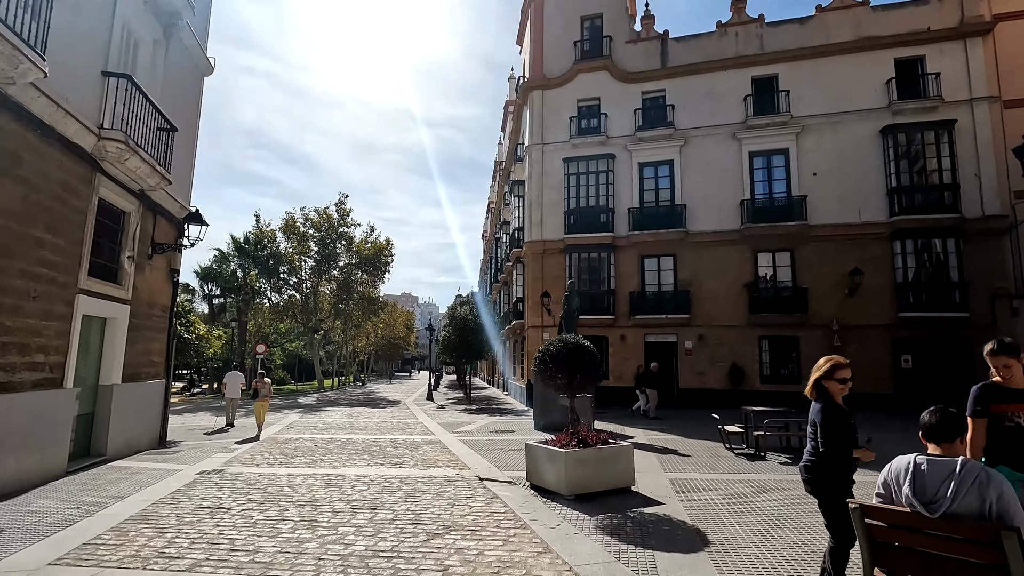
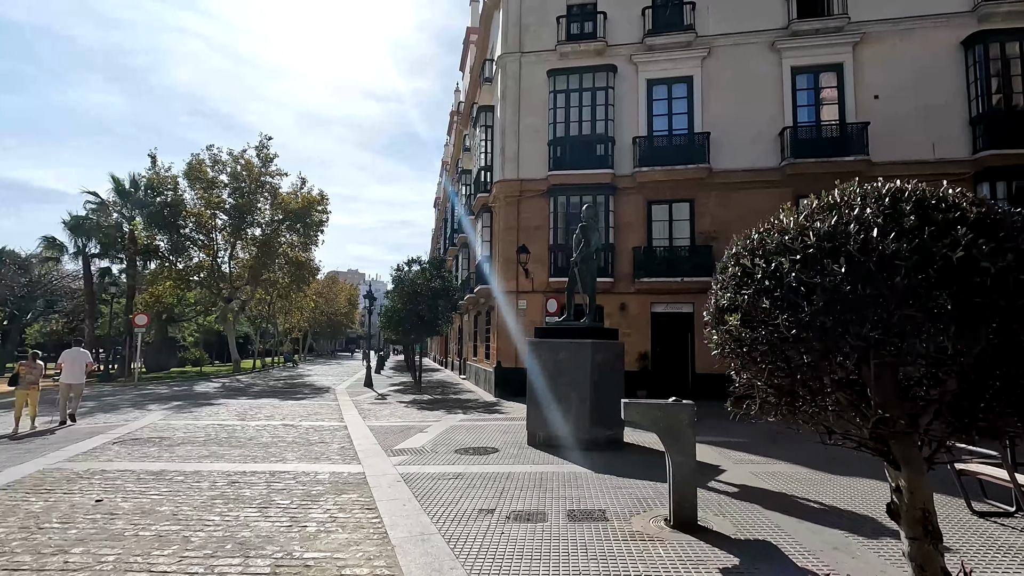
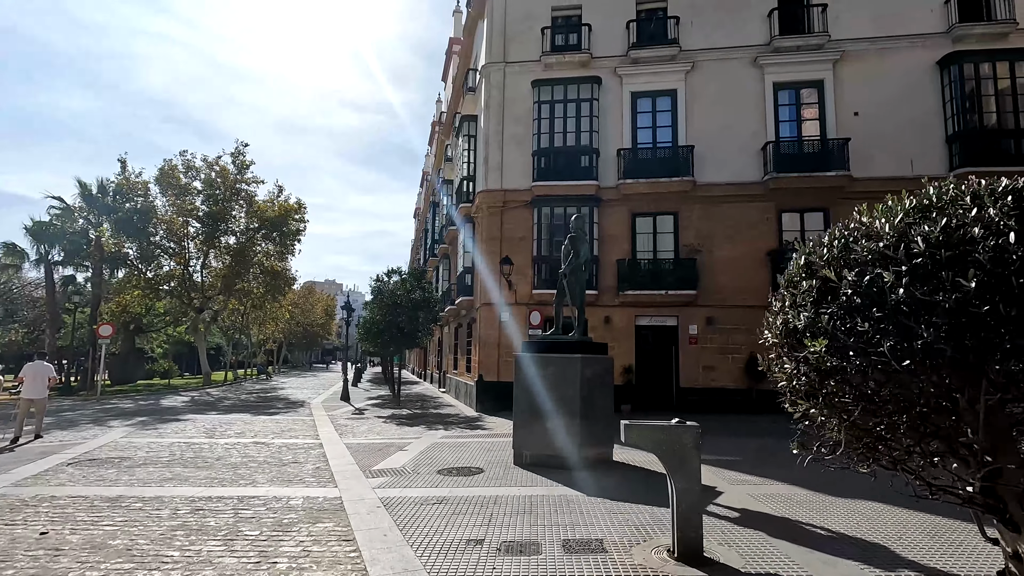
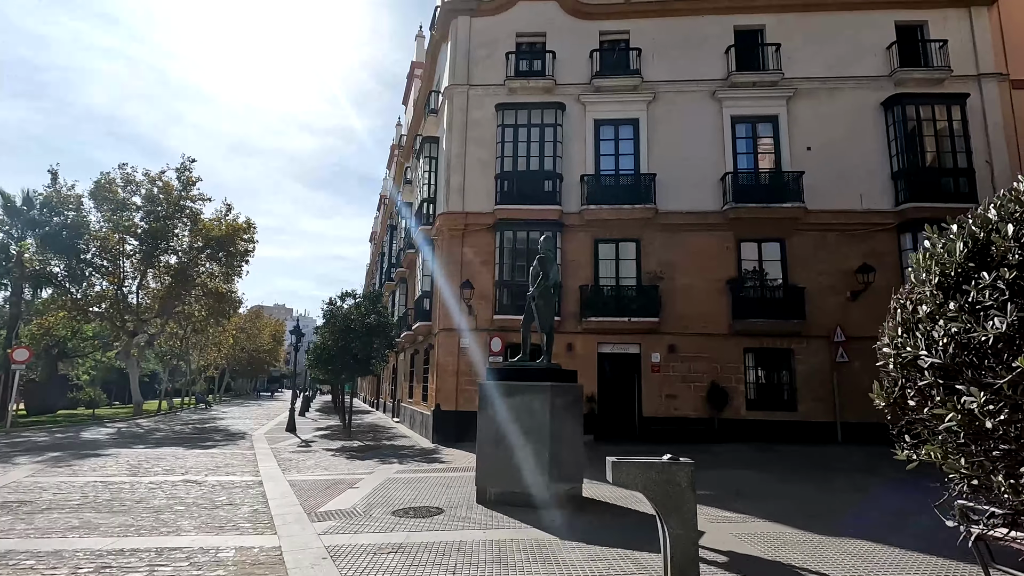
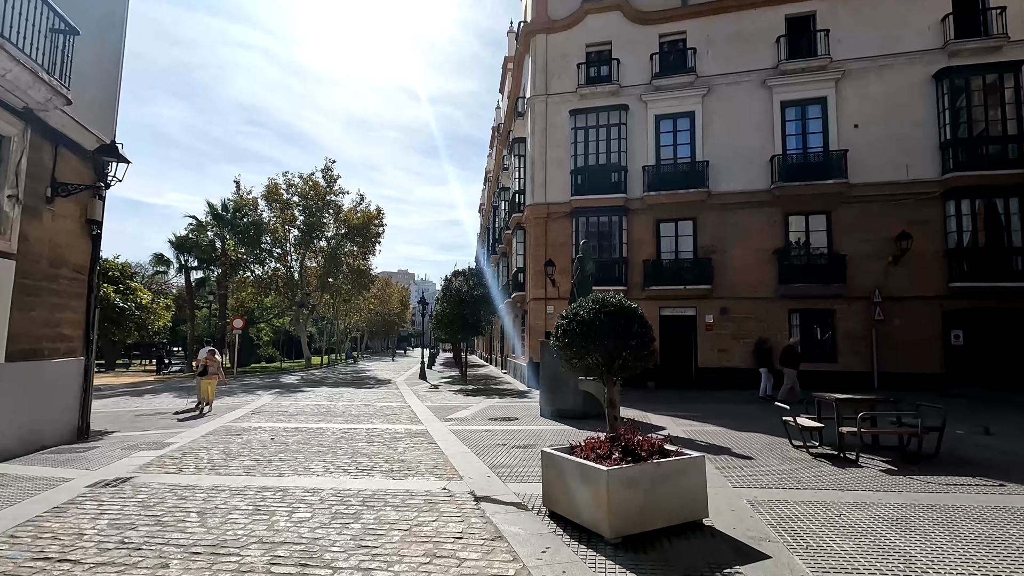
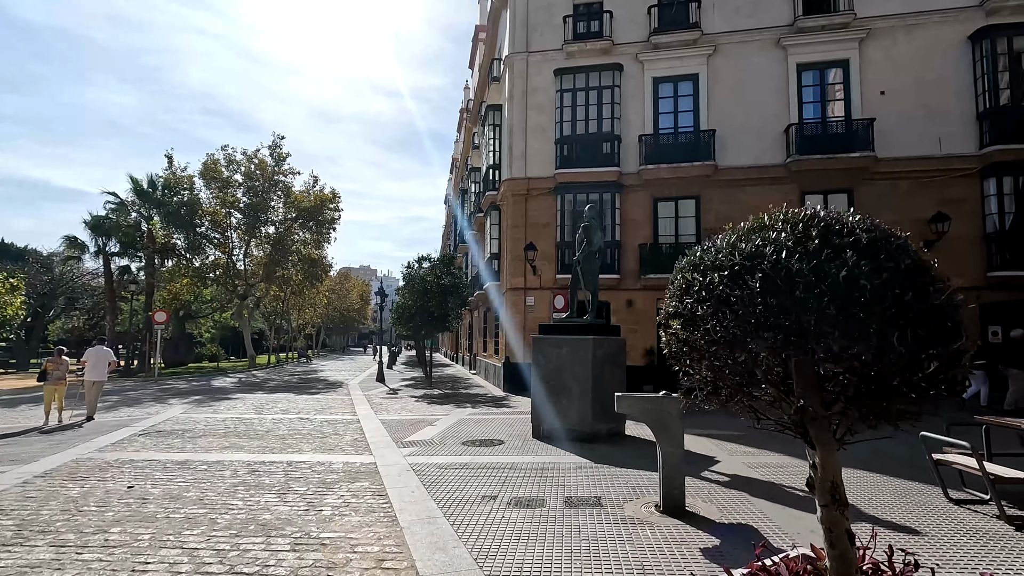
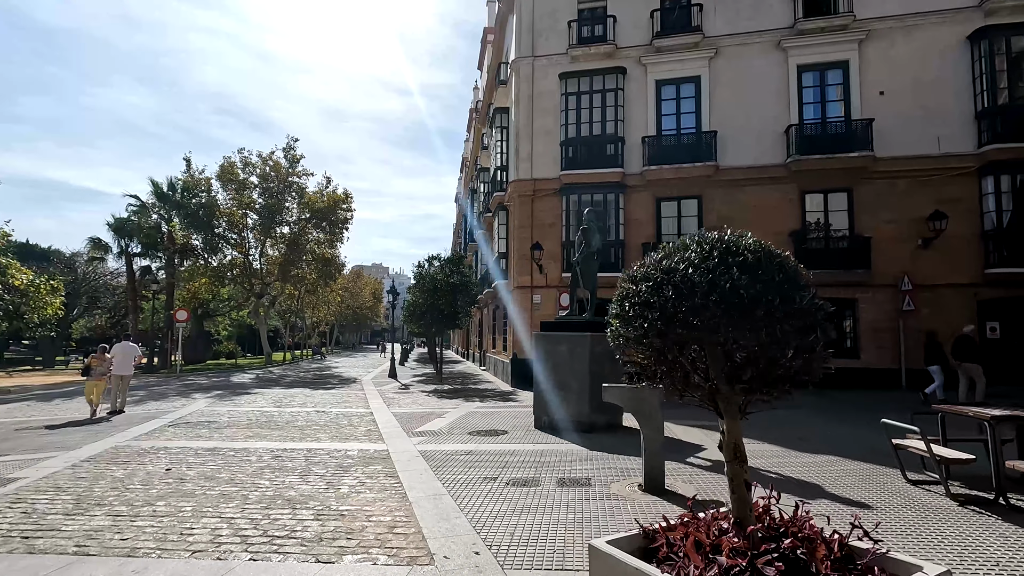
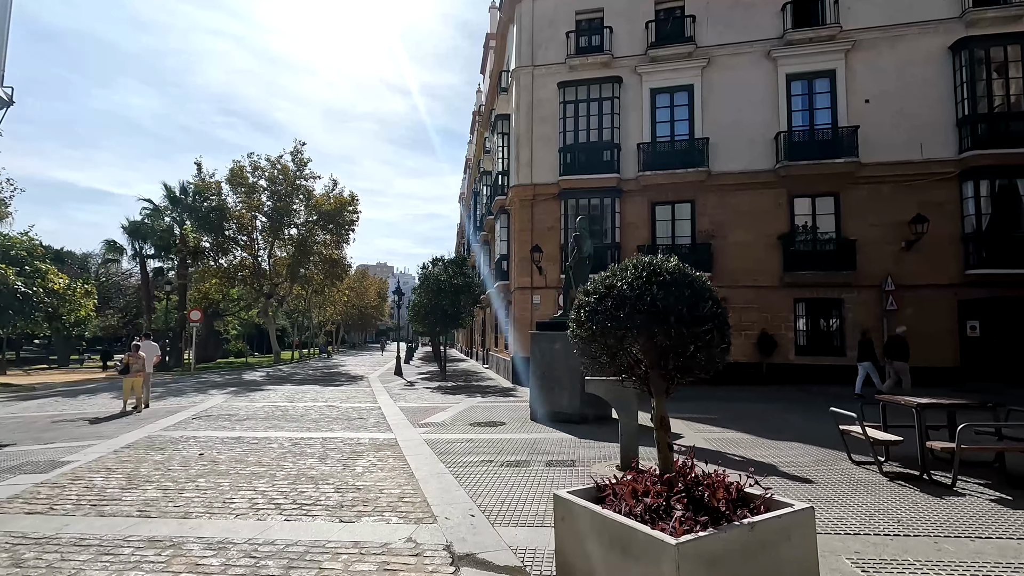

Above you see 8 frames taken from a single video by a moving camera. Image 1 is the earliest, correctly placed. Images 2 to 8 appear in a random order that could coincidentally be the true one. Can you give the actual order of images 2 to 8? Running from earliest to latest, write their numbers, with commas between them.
5, 8, 7, 6, 2, 3, 4
